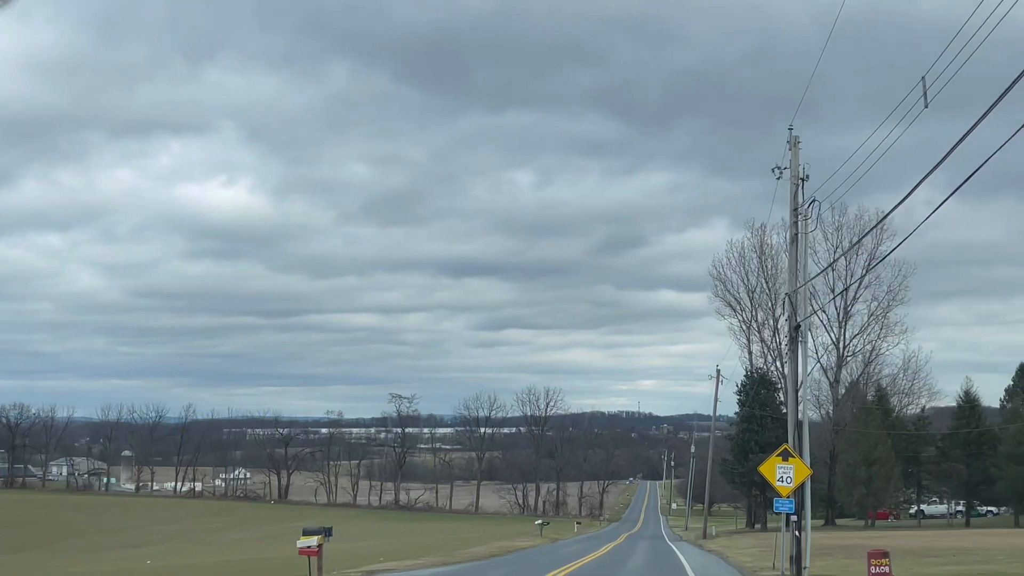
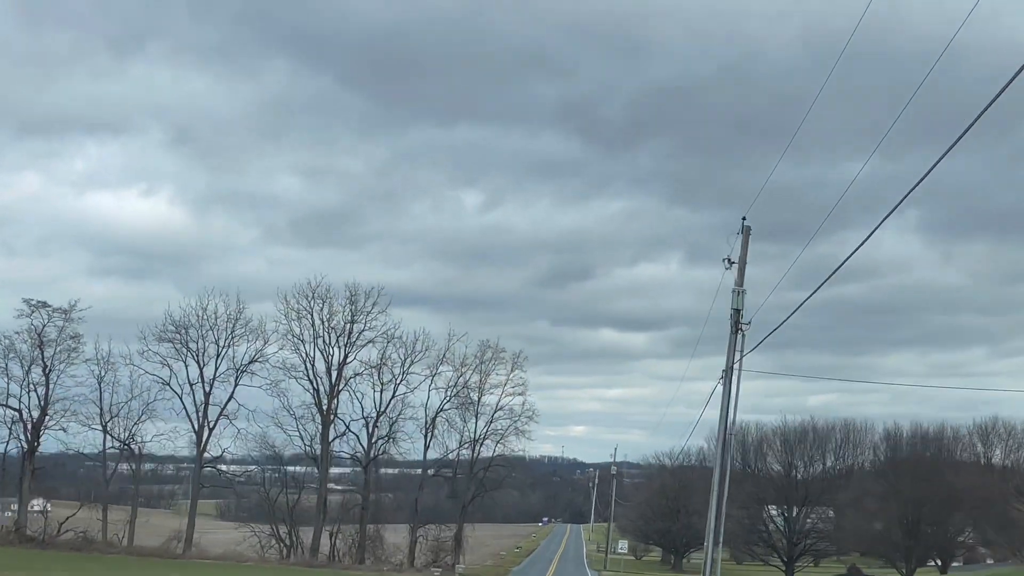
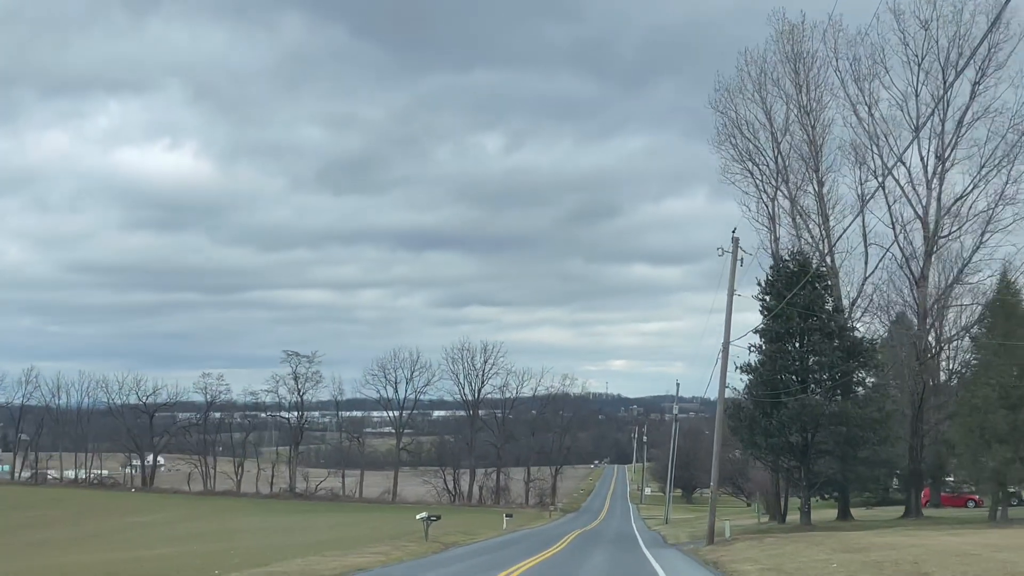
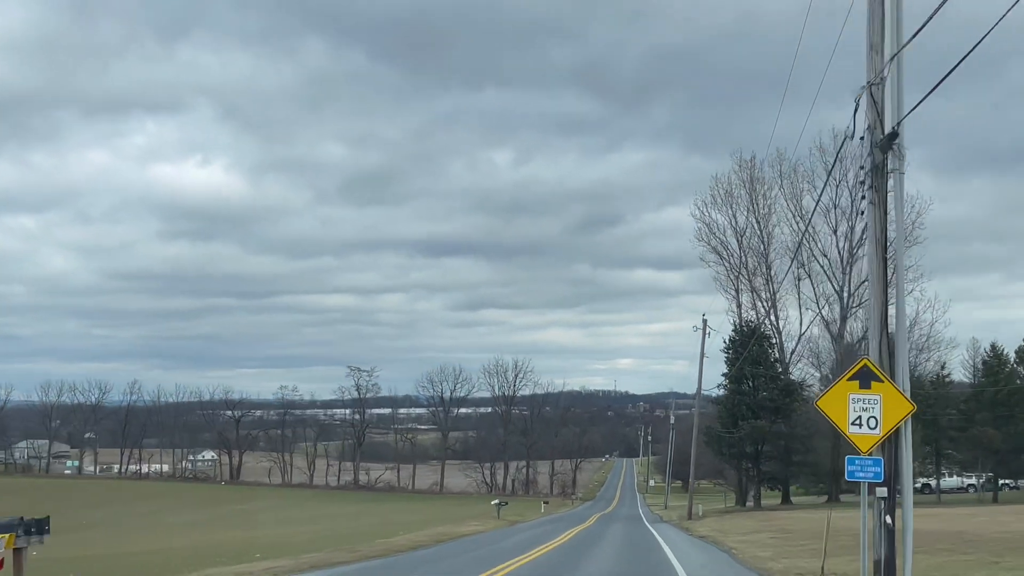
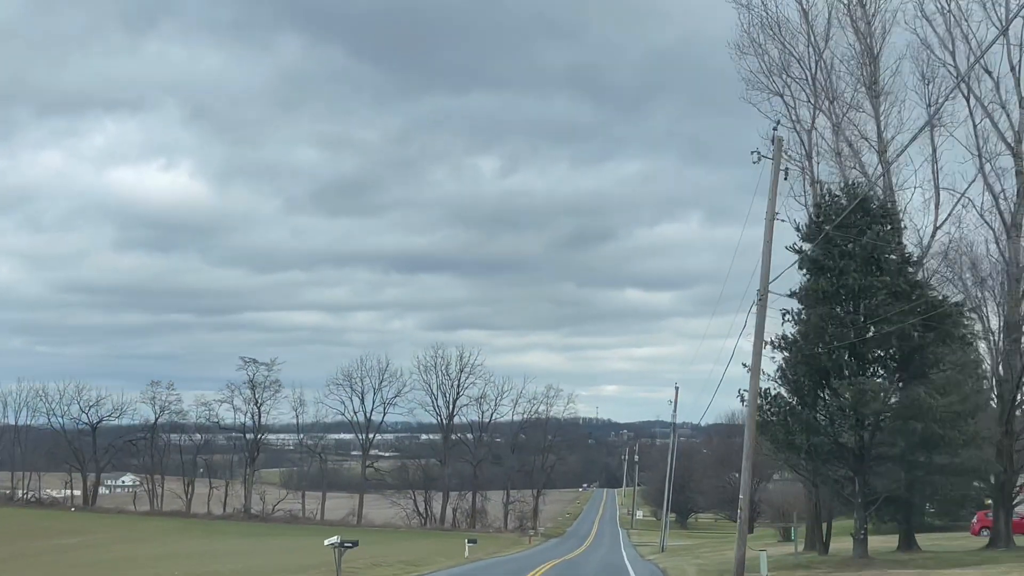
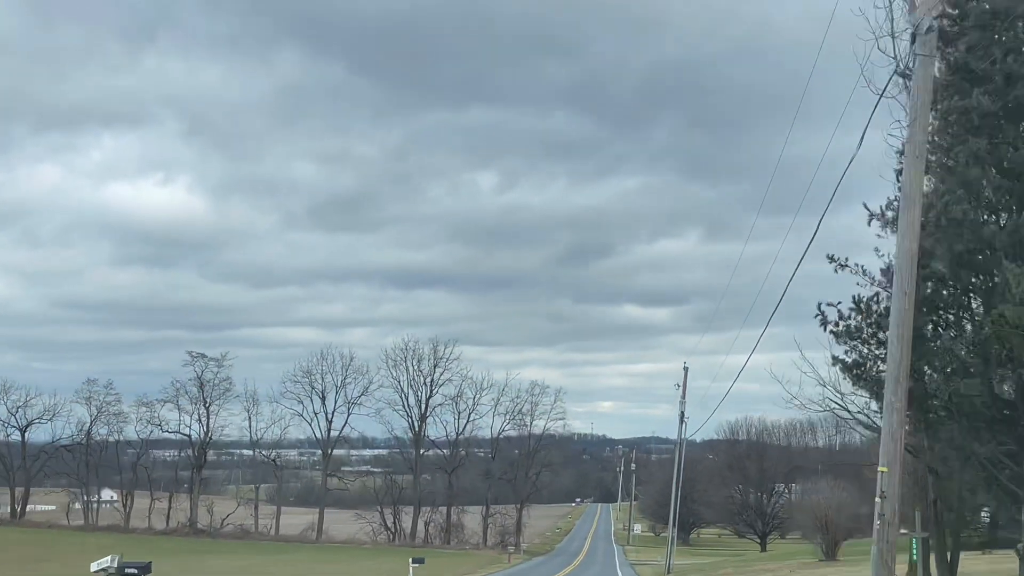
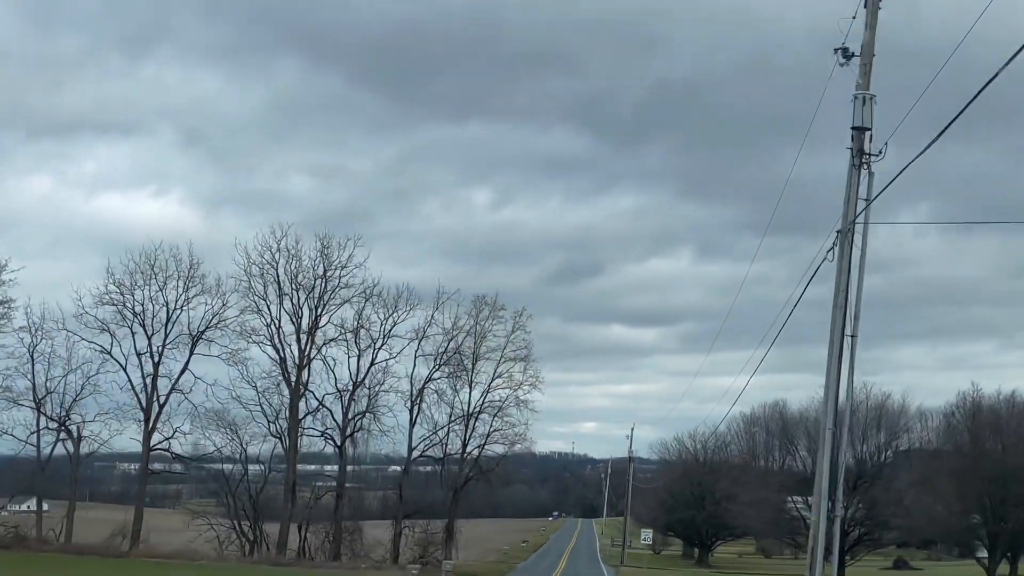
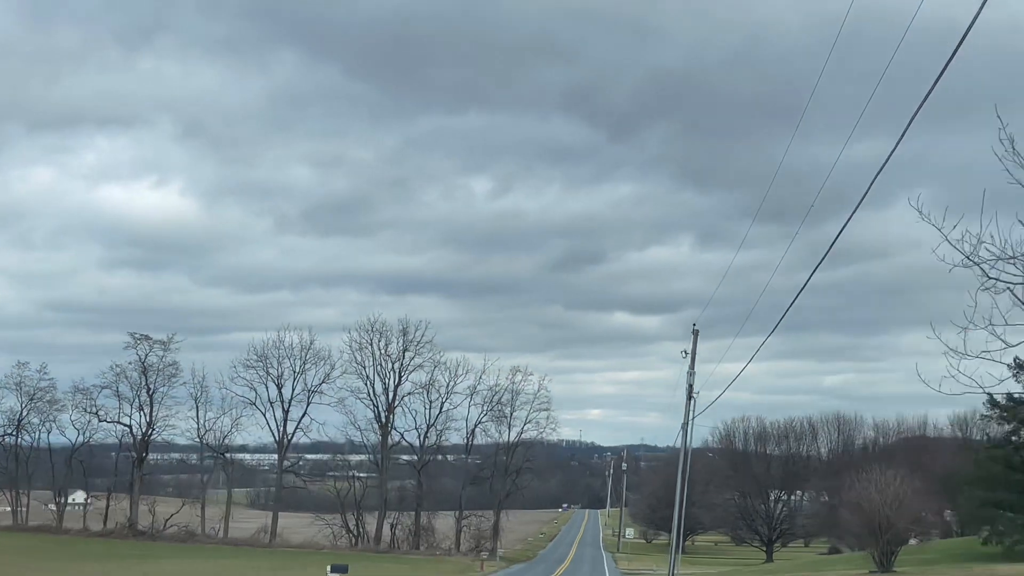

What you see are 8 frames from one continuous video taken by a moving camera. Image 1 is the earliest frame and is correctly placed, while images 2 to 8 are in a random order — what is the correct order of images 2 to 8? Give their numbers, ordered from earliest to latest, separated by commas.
4, 3, 5, 6, 8, 2, 7
